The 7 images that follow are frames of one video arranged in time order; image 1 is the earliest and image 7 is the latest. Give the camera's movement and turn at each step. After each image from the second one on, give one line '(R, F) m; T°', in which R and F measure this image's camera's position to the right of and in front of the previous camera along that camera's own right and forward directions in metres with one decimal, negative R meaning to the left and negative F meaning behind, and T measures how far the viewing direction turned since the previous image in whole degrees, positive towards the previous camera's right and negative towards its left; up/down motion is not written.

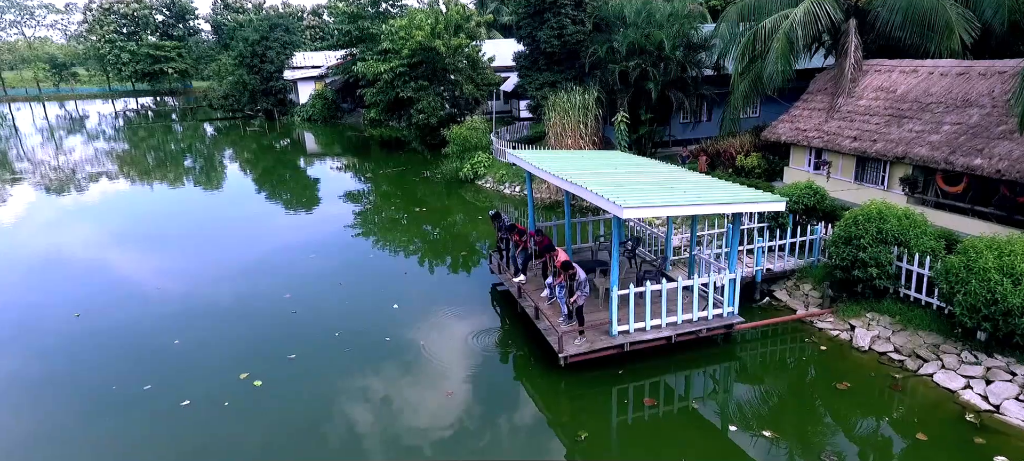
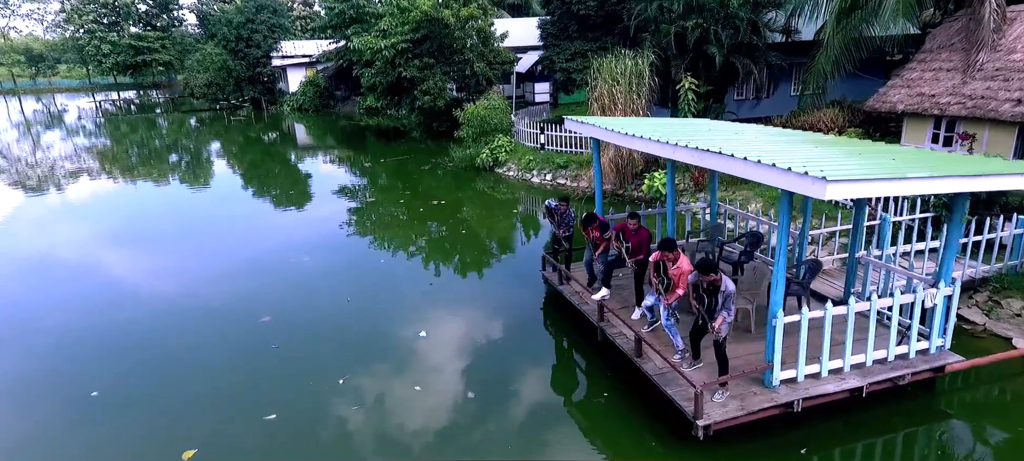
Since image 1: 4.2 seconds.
(-1.0, +3.1) m; +1°
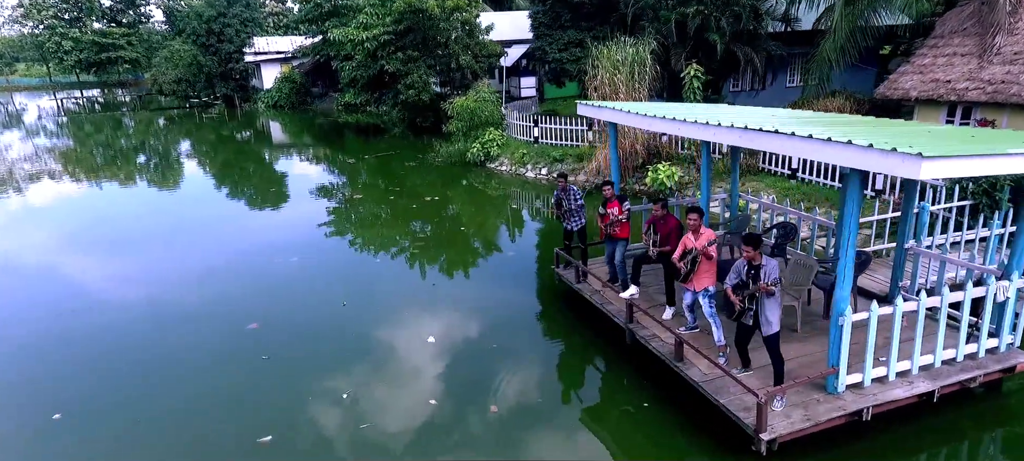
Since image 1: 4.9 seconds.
(-0.5, +0.7) m; +2°
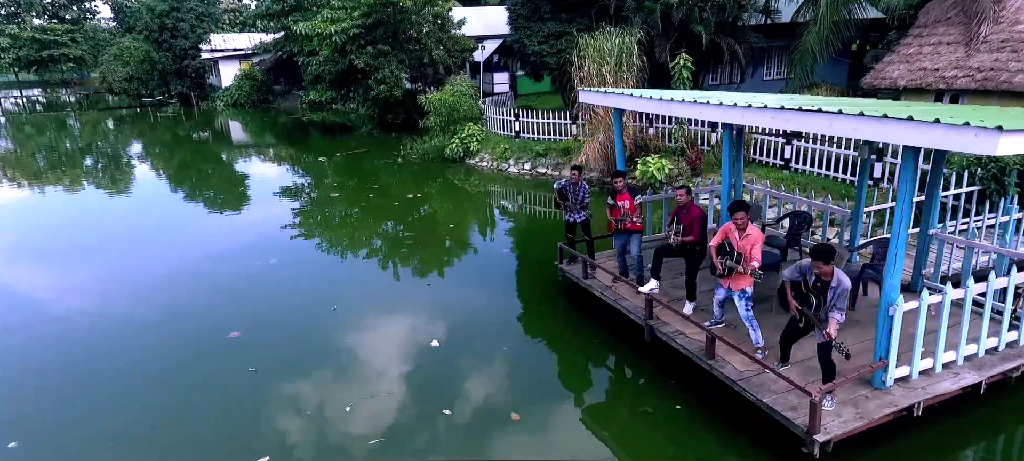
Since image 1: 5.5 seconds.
(-0.5, +0.4) m; +4°
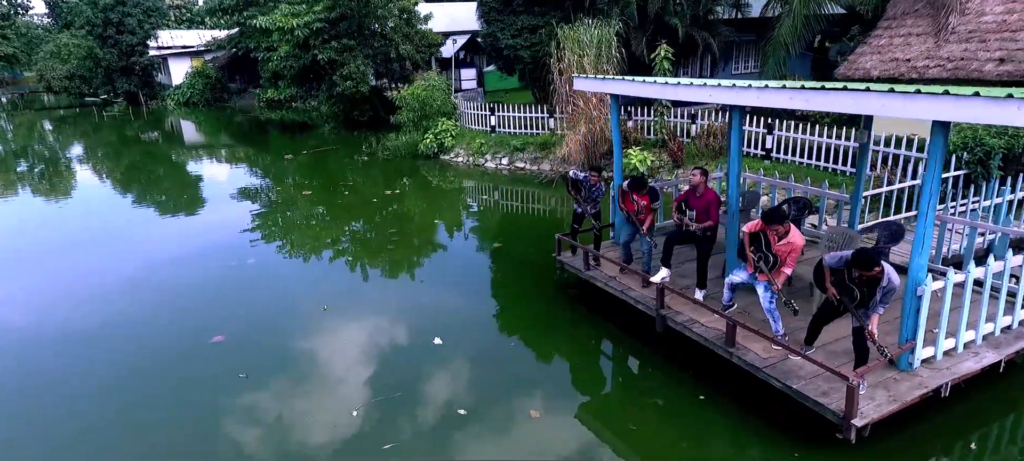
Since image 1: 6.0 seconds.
(-0.5, +0.2) m; +4°
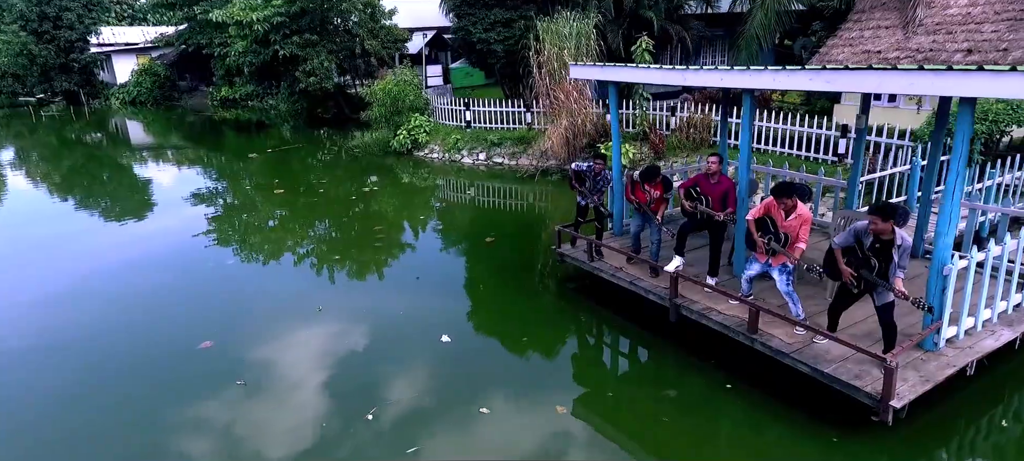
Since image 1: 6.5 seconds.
(-0.5, +0.2) m; +4°
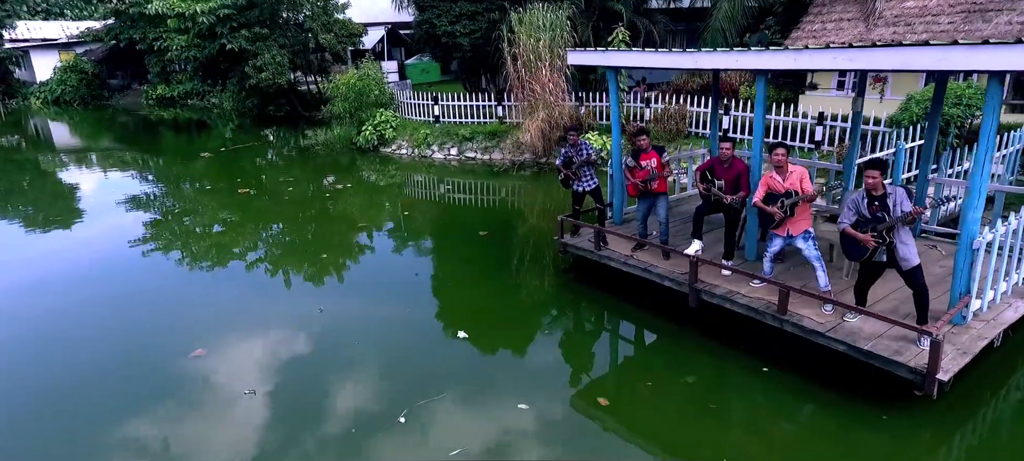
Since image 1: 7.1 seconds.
(-0.7, +0.3) m; +5°
